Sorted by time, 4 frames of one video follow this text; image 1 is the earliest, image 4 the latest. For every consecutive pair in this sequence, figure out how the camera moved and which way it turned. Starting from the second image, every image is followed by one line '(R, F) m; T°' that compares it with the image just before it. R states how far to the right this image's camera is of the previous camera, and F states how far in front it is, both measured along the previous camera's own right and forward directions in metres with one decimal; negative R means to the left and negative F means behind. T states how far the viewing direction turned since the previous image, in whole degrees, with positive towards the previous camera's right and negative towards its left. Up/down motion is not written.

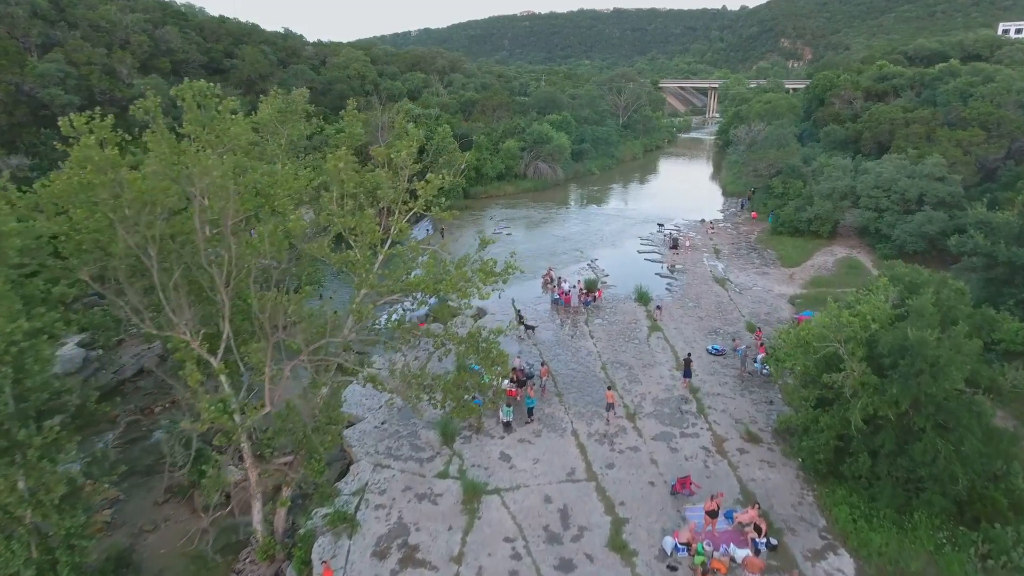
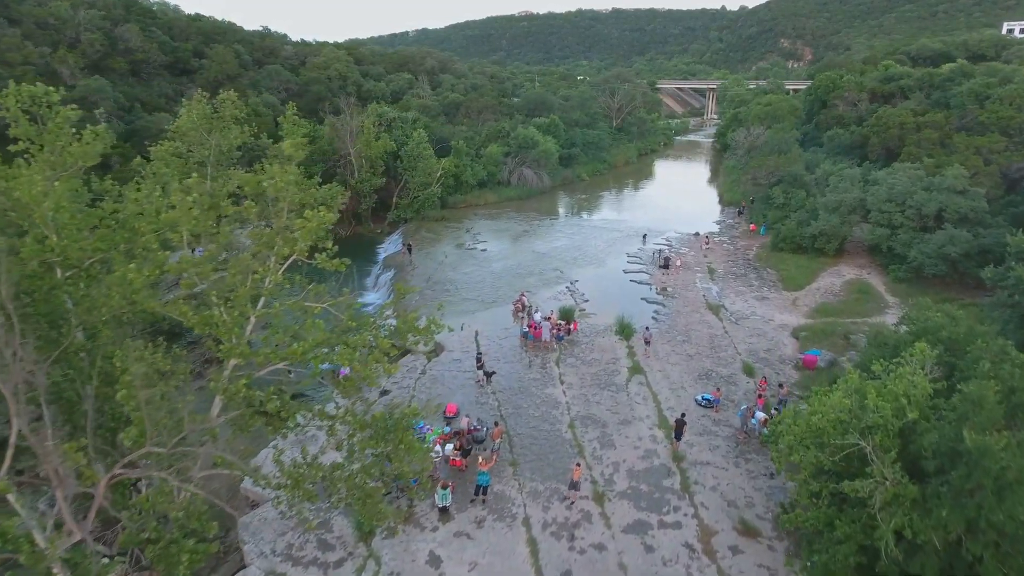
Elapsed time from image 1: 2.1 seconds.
(+1.5, +3.4) m; 0°
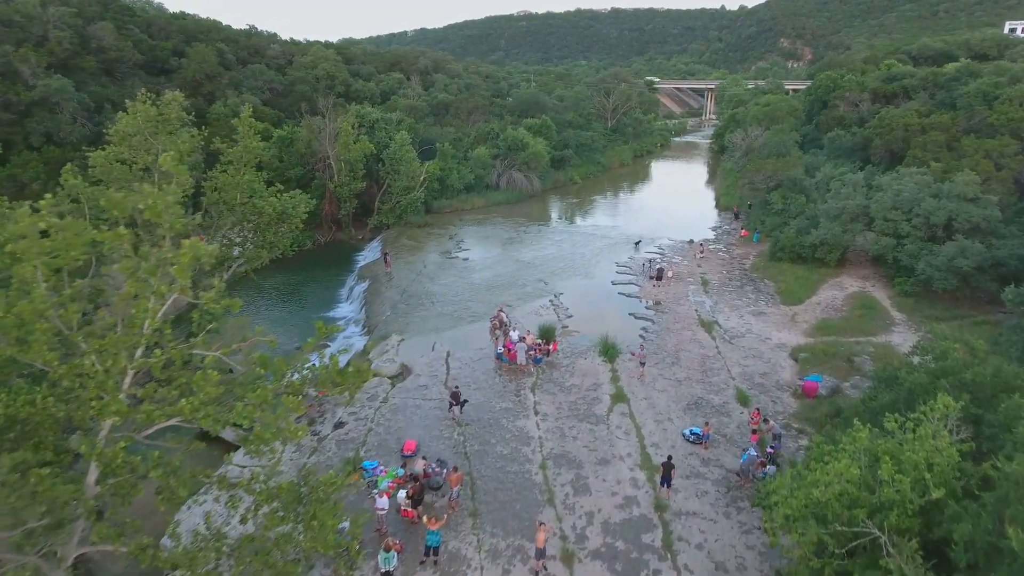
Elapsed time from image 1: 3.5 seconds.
(+0.9, +1.9) m; 0°
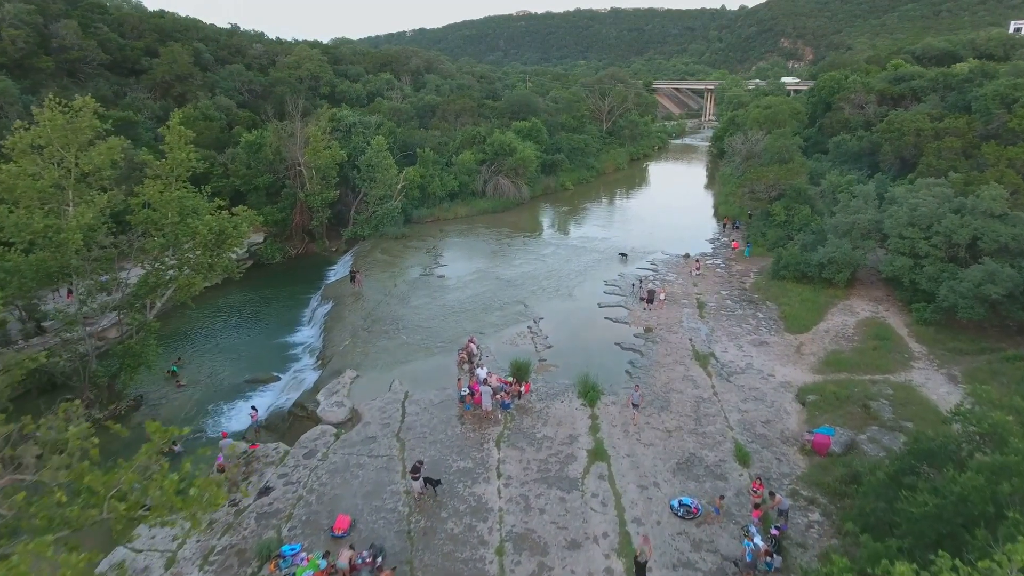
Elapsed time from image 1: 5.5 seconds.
(+1.1, +2.7) m; 0°
